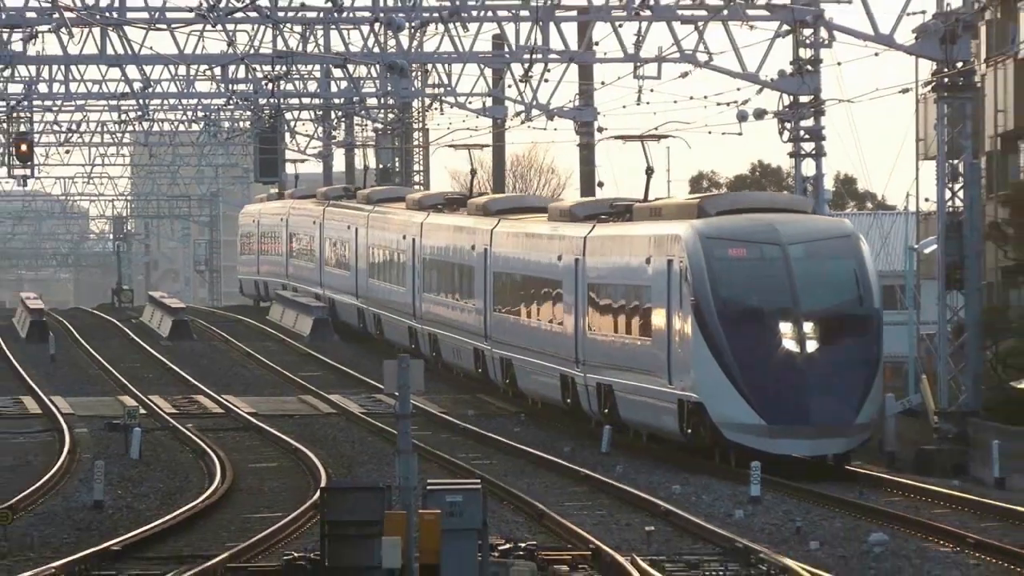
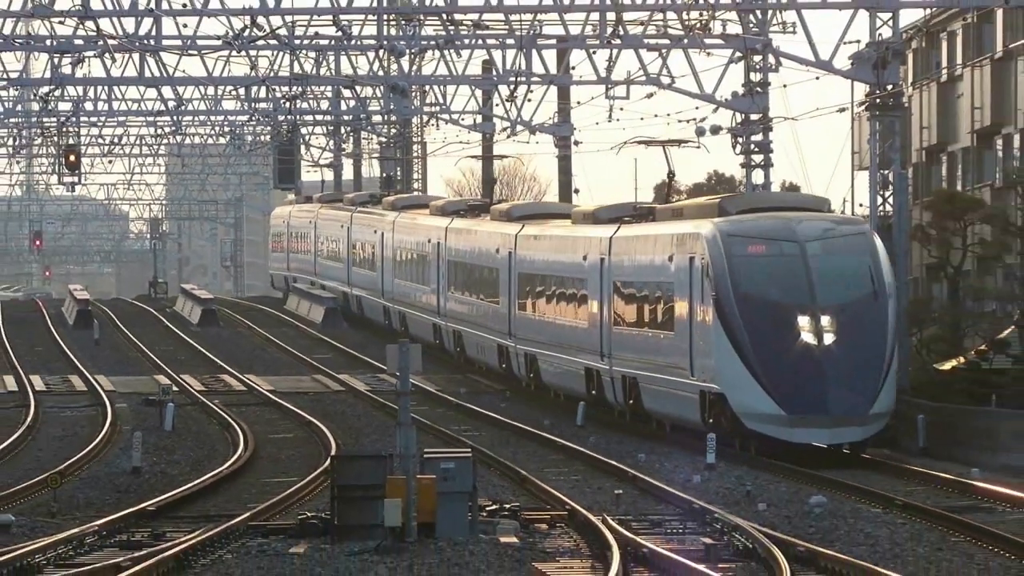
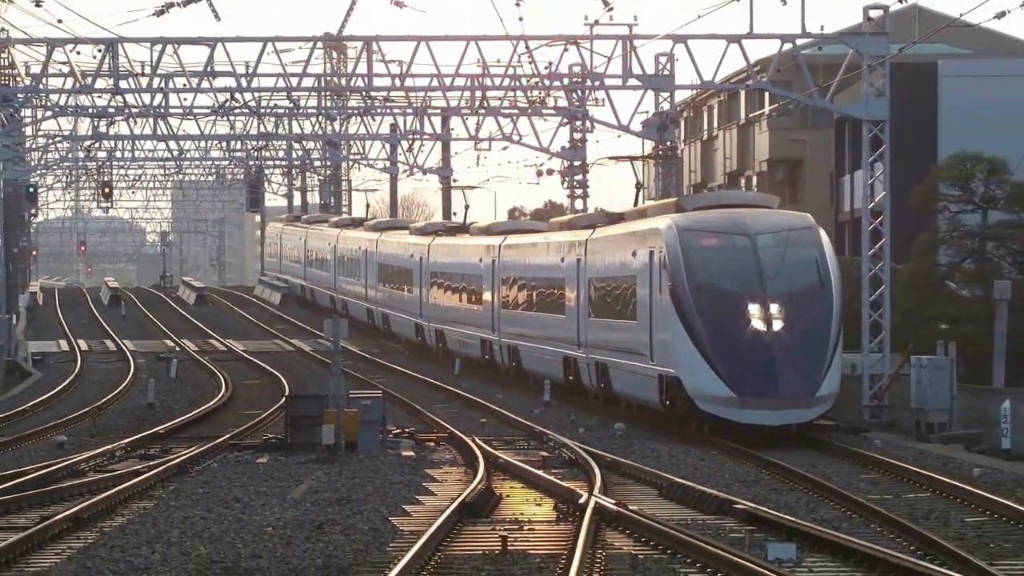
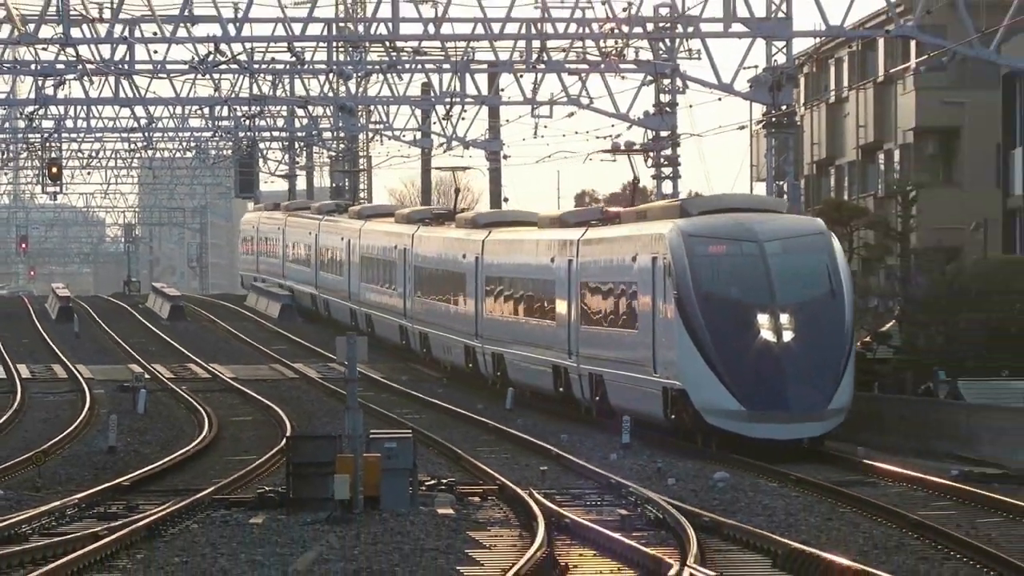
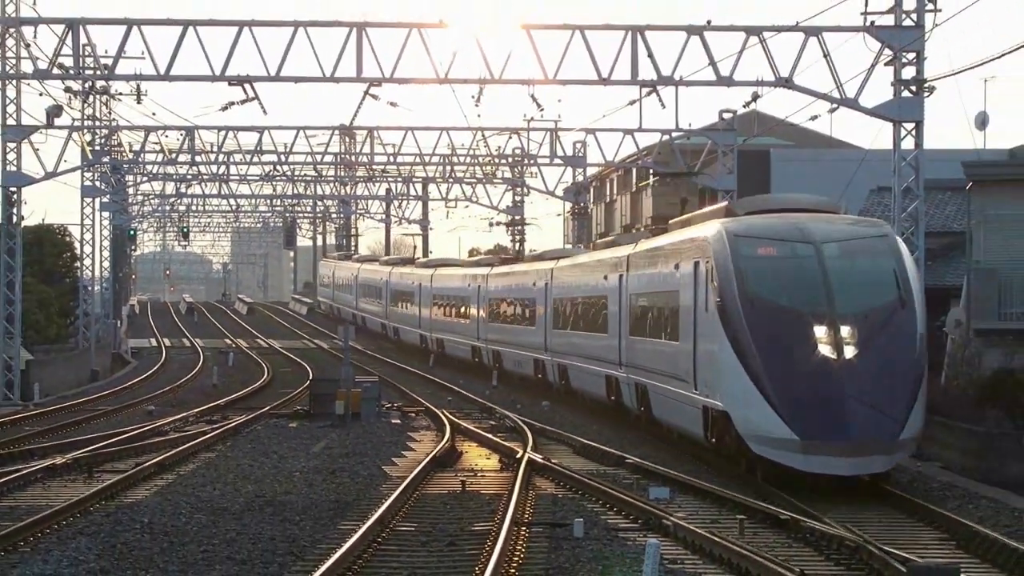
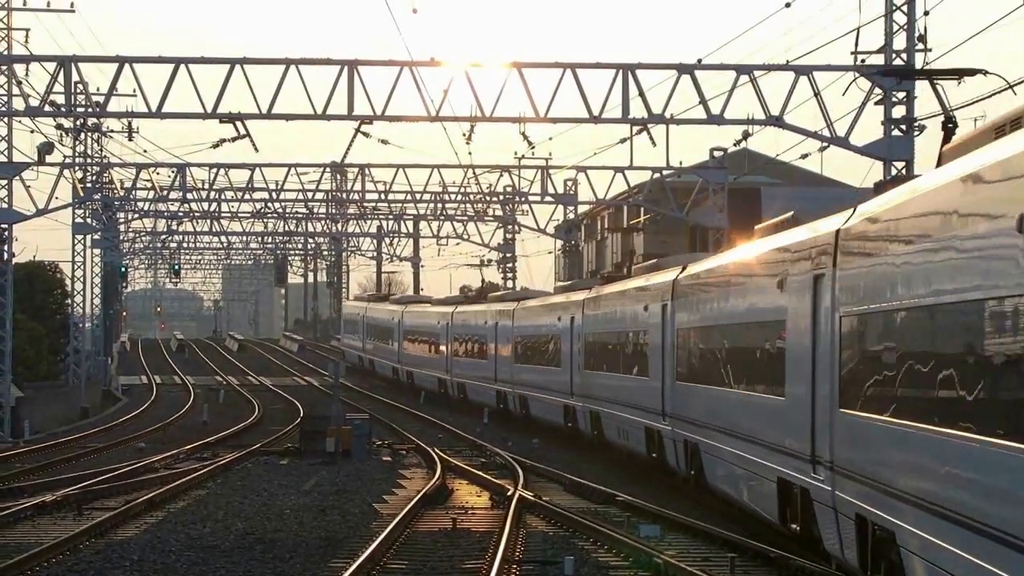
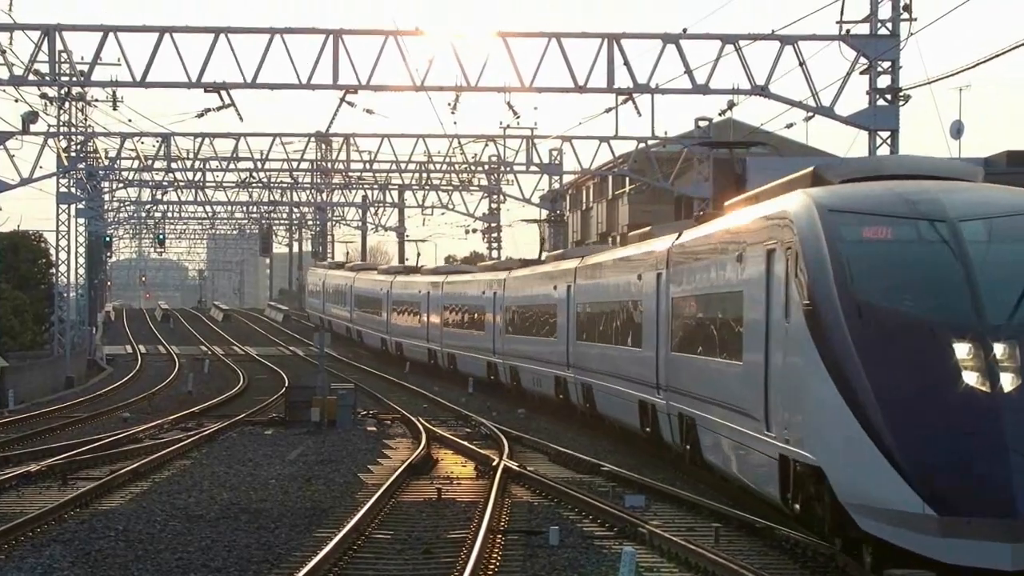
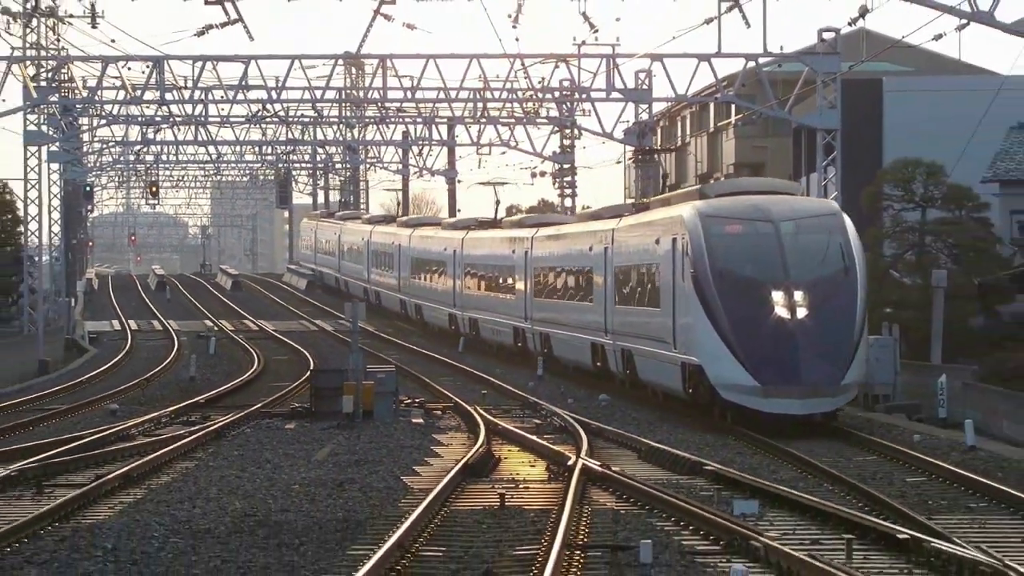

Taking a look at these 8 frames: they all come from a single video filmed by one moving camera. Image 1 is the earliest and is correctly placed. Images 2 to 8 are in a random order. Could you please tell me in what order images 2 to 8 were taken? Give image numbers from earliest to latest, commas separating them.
2, 4, 3, 8, 5, 7, 6
